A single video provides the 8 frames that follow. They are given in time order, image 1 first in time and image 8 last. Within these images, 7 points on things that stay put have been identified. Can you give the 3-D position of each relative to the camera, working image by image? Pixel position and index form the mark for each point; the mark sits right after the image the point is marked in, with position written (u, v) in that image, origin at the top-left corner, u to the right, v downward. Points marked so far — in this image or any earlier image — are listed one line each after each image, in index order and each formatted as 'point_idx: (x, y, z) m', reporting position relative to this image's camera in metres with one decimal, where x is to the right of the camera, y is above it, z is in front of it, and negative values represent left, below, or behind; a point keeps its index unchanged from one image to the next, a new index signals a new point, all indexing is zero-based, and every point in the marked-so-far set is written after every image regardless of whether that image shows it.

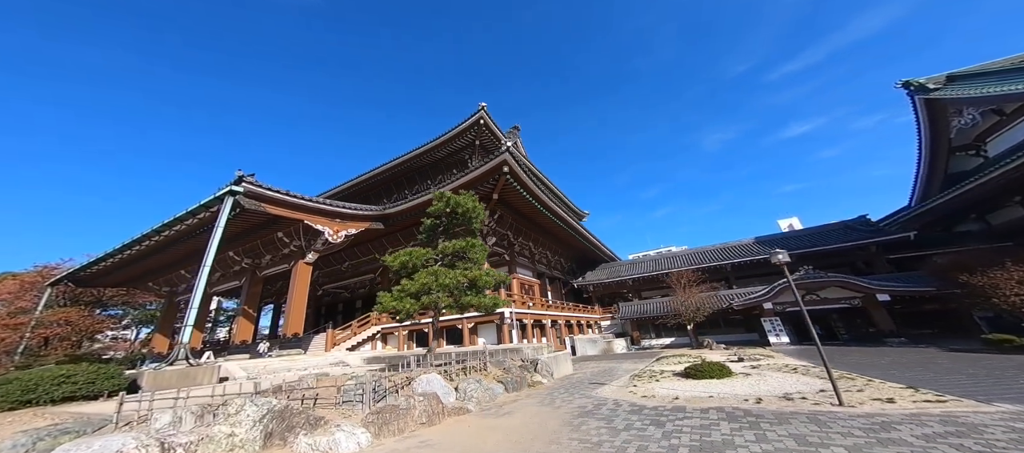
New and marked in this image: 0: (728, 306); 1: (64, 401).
0: (+9.7, -3.7, +14.6) m
1: (-8.9, -3.5, +6.4) m
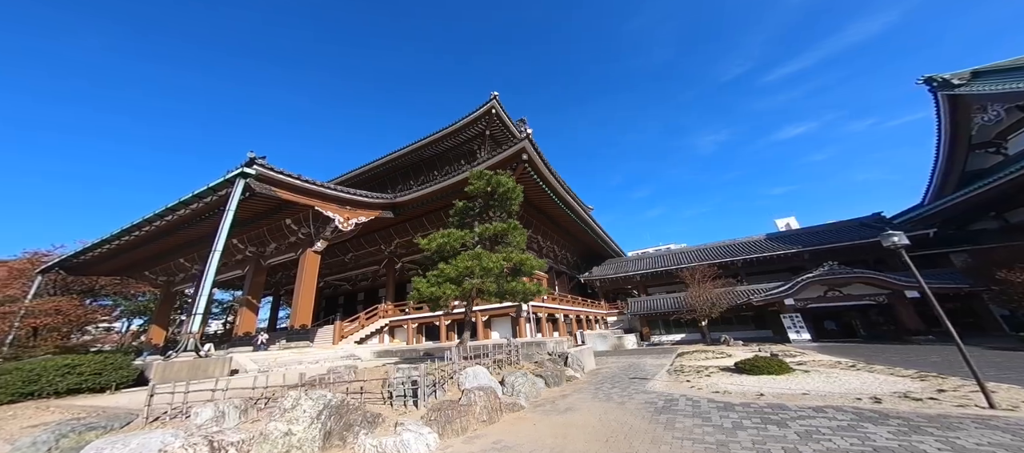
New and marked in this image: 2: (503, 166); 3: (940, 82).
0: (+10.3, -3.5, +14.5) m
1: (-8.3, -3.1, +6.0) m
2: (-0.7, +2.4, +12.7) m
3: (+16.3, +5.5, +12.3) m
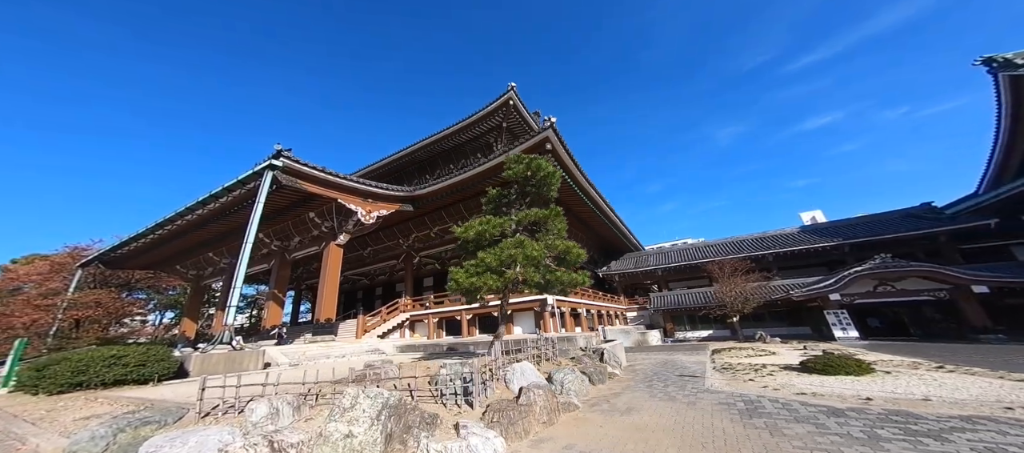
0: (+11.3, -3.1, +13.9) m
1: (-7.5, -3.0, +6.1) m
2: (+0.3, +2.7, +12.5) m
3: (+17.2, +5.8, +11.3) m
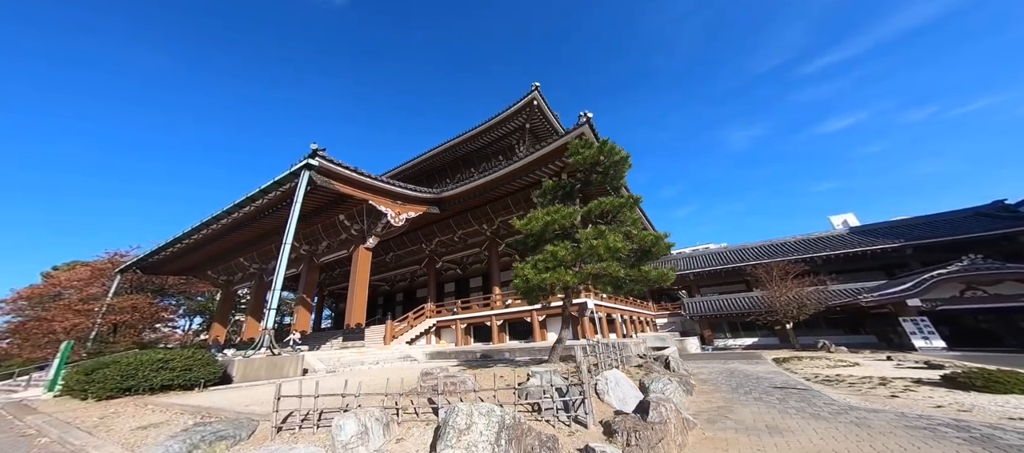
0: (+12.8, -3.1, +12.8) m
1: (-6.3, -2.9, +5.8) m
2: (+1.7, +2.7, +12.0) m
3: (+18.5, +5.9, +10.2) m
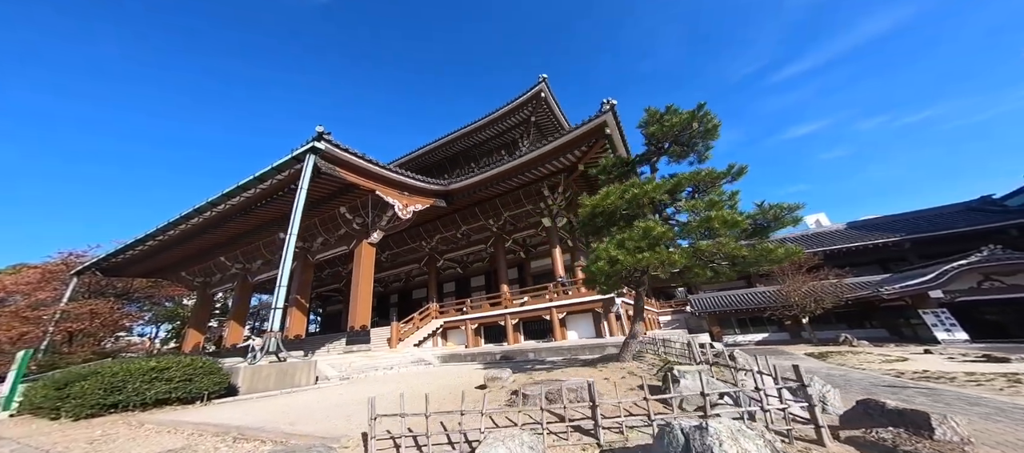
0: (+13.5, -2.8, +12.8) m
1: (-5.2, -2.6, +4.7) m
2: (+2.4, +2.9, +11.4) m
3: (+19.3, +6.2, +10.6) m
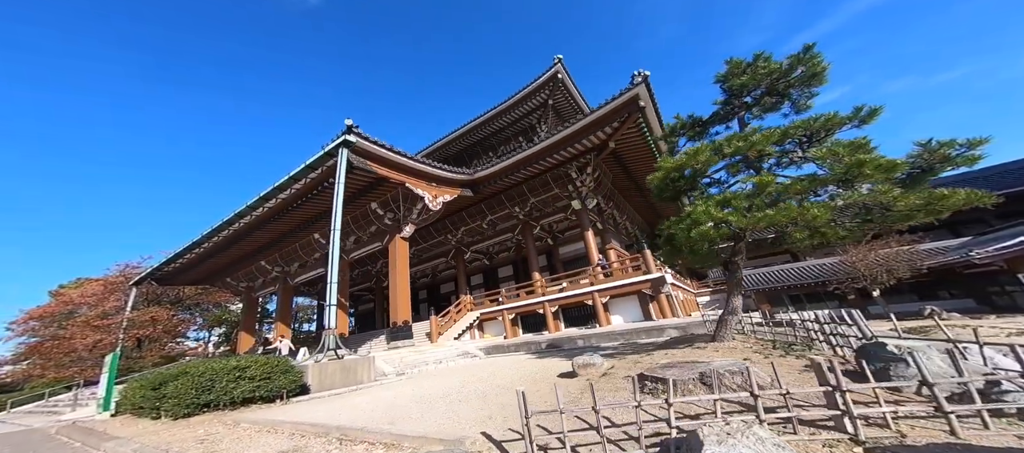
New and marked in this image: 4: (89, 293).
0: (+15.1, -1.4, +11.7) m
1: (-4.0, -2.6, +4.7) m
2: (+3.6, +3.6, +10.8) m
3: (+20.3, +7.9, +8.9) m
4: (-19.3, -3.0, +14.7) m
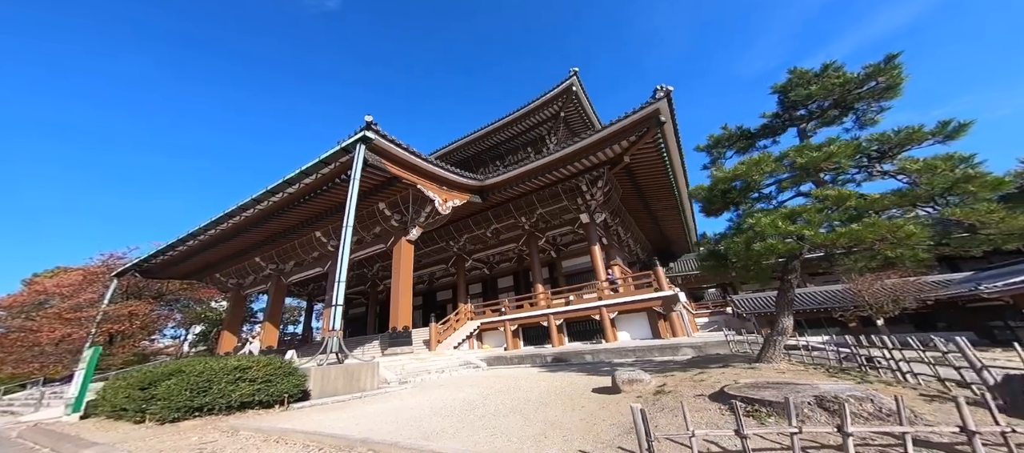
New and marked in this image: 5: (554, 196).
0: (+15.4, -2.5, +11.7) m
1: (-3.6, -2.4, +4.3) m
2: (+4.2, +3.2, +10.7) m
3: (+21.1, +6.6, +9.4) m
4: (-19.1, -2.4, +13.8) m
5: (+2.0, +1.4, +14.3) m
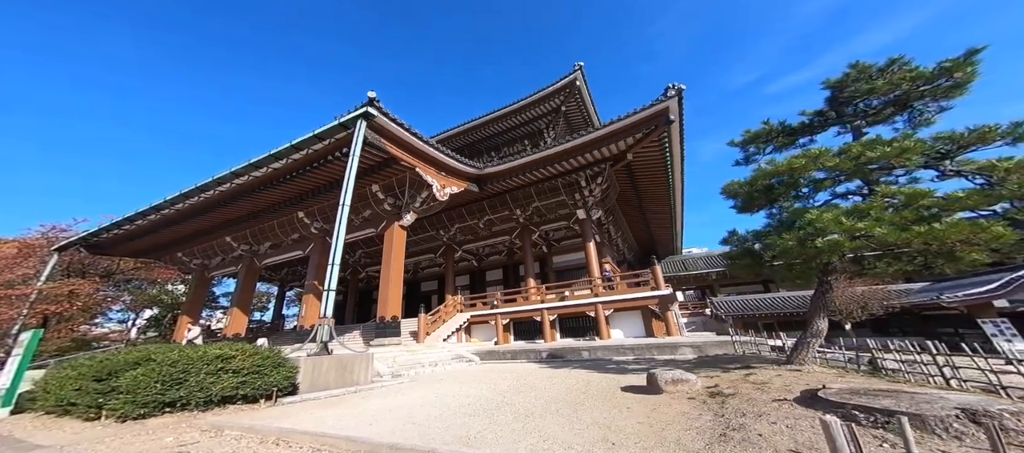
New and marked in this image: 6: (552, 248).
0: (+15.1, -3.0, +12.4) m
1: (-3.3, -2.0, +3.6) m
2: (+4.3, +3.2, +10.6) m
3: (+21.4, +5.8, +10.4) m
4: (-19.4, -1.0, +12.1) m
5: (+1.8, +1.6, +14.0) m
6: (+2.1, -1.1, +17.1) m
